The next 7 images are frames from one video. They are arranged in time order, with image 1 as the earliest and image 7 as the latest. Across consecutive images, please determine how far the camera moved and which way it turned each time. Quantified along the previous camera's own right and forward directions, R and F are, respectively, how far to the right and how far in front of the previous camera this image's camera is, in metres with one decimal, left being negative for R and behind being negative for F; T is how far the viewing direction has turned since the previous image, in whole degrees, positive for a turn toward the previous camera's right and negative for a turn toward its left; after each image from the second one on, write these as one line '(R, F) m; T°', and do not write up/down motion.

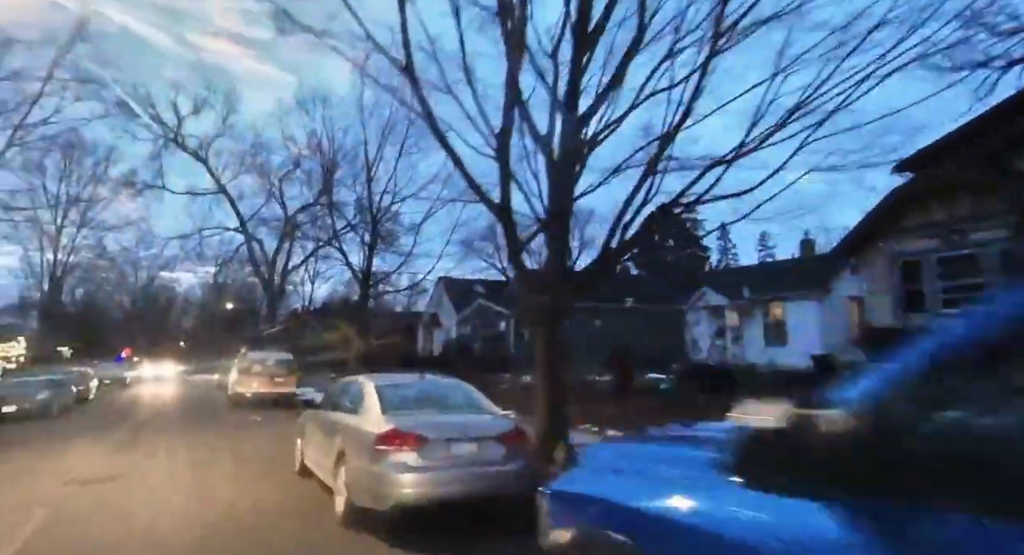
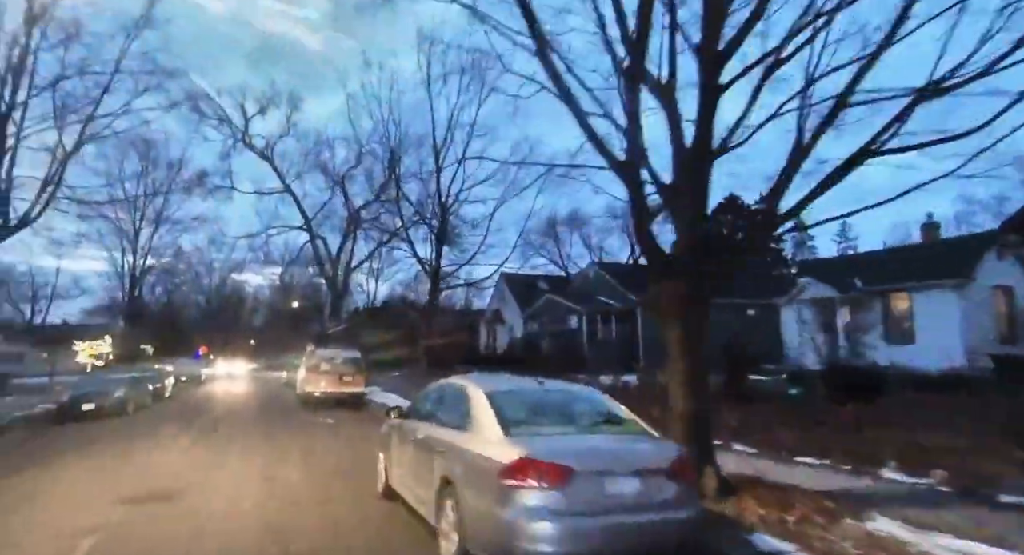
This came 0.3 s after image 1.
(-0.6, +1.2) m; -5°
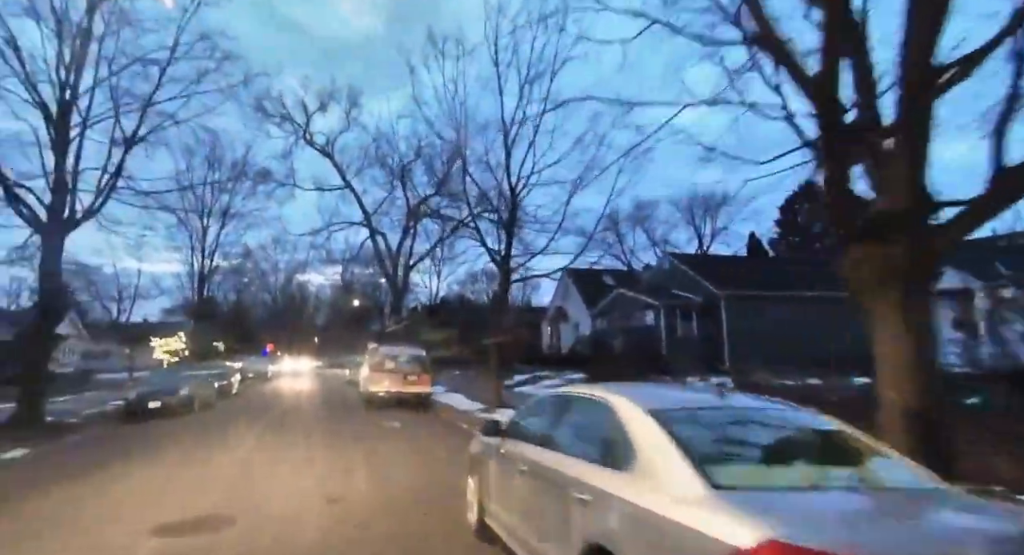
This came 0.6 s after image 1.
(-0.6, +1.3) m; -5°
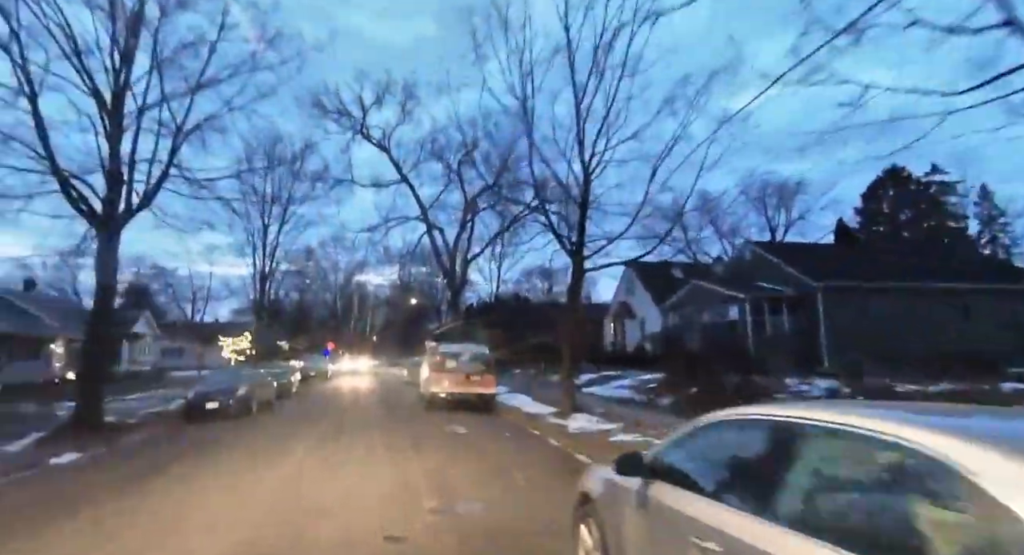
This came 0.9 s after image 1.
(-0.5, +1.5) m; -5°
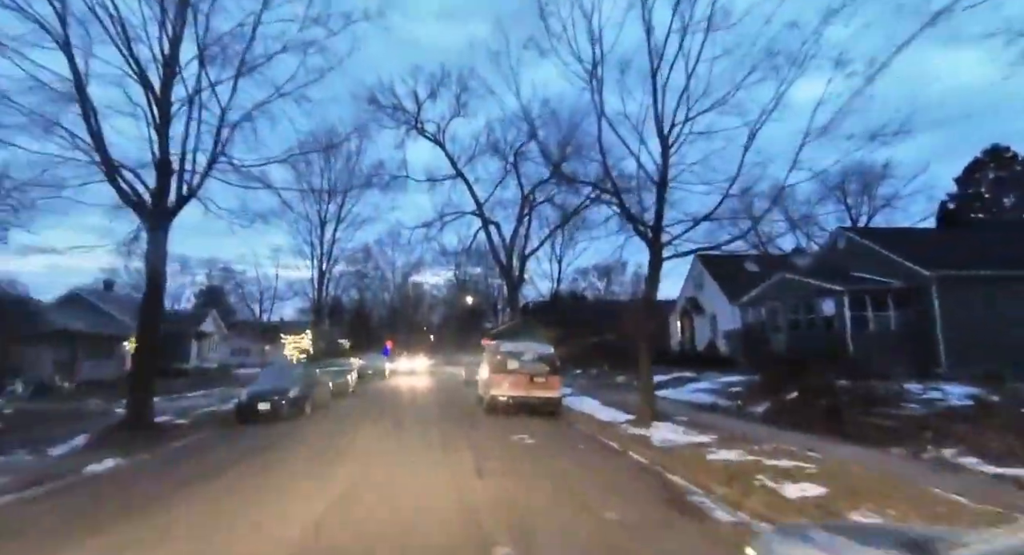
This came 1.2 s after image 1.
(-0.3, +1.4) m; -5°
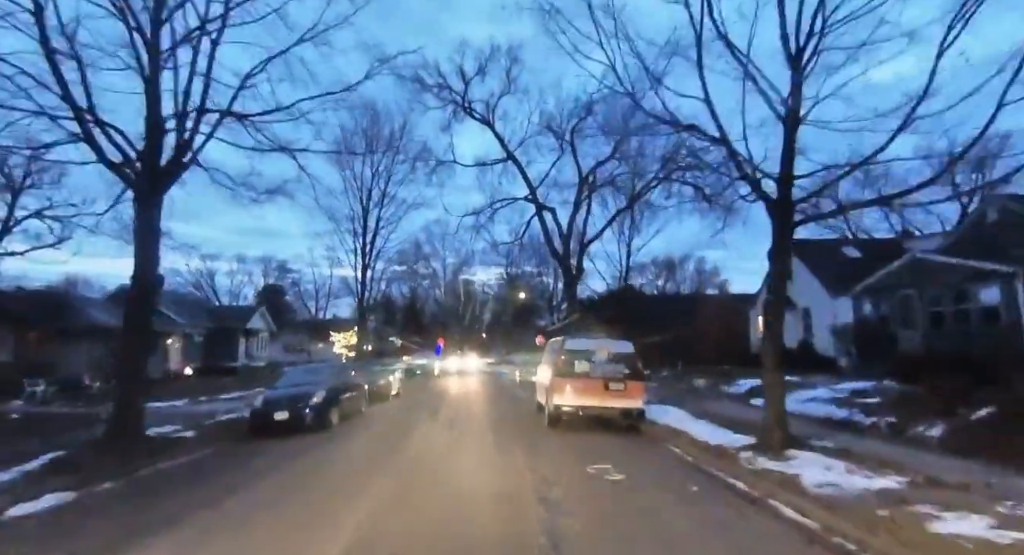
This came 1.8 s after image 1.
(-0.4, +3.2) m; -5°
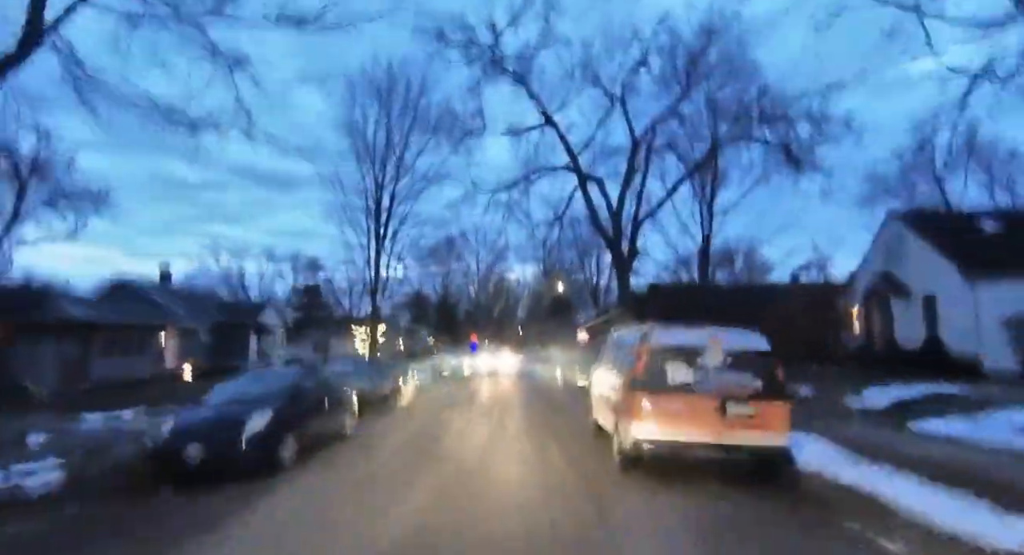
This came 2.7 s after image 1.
(-0.2, +5.1) m; -3°
